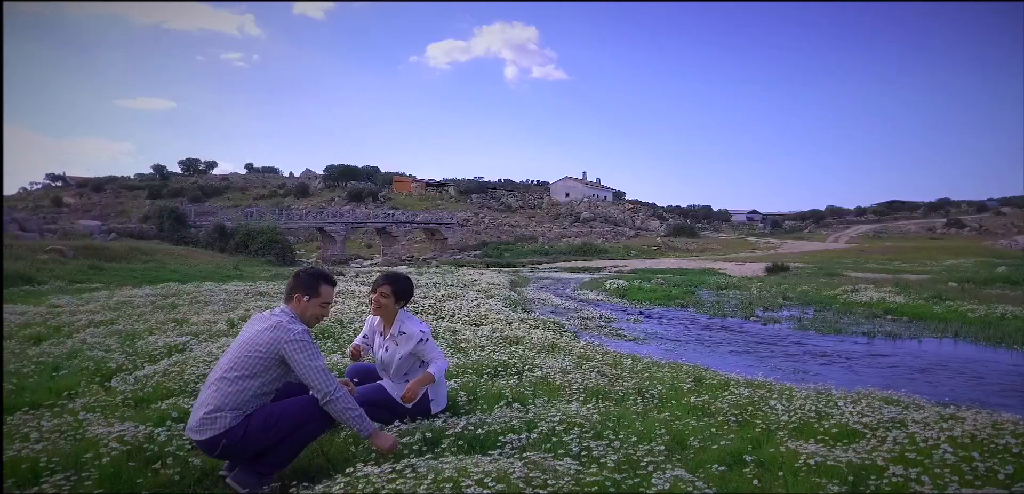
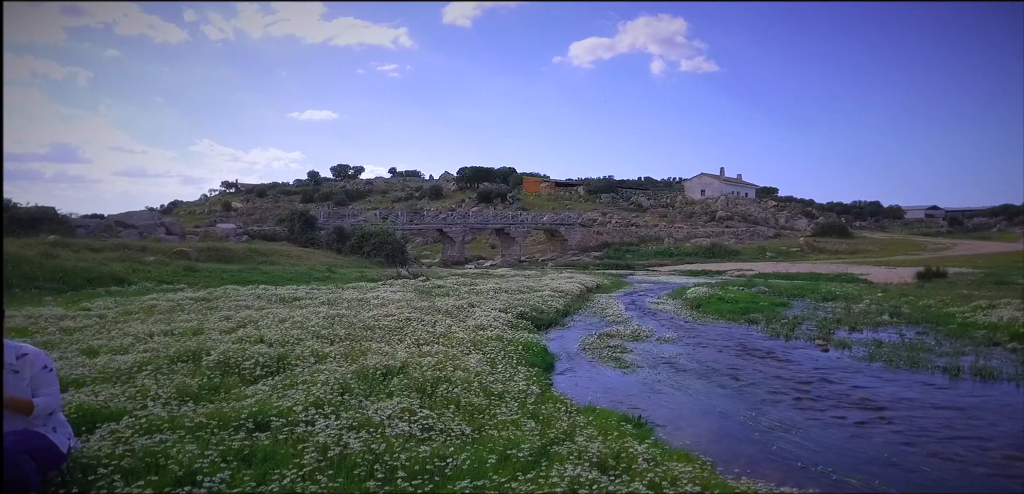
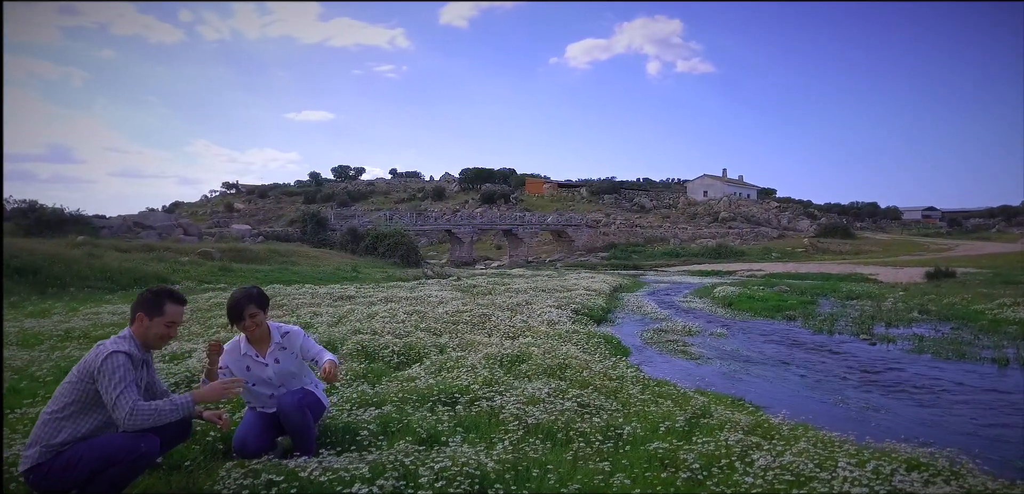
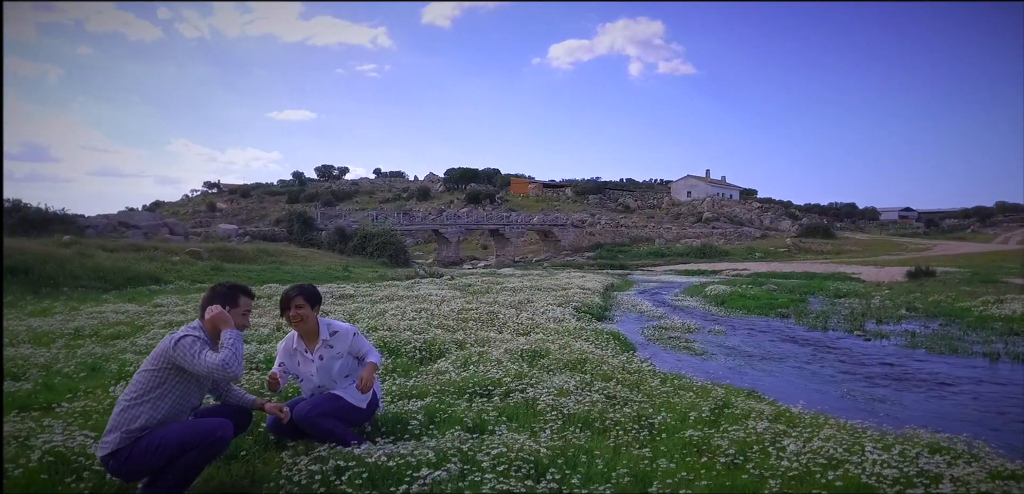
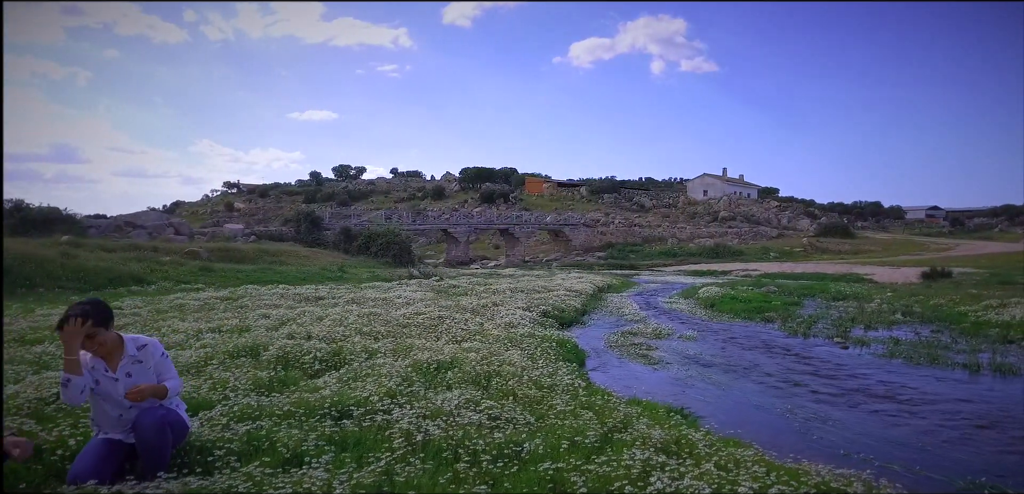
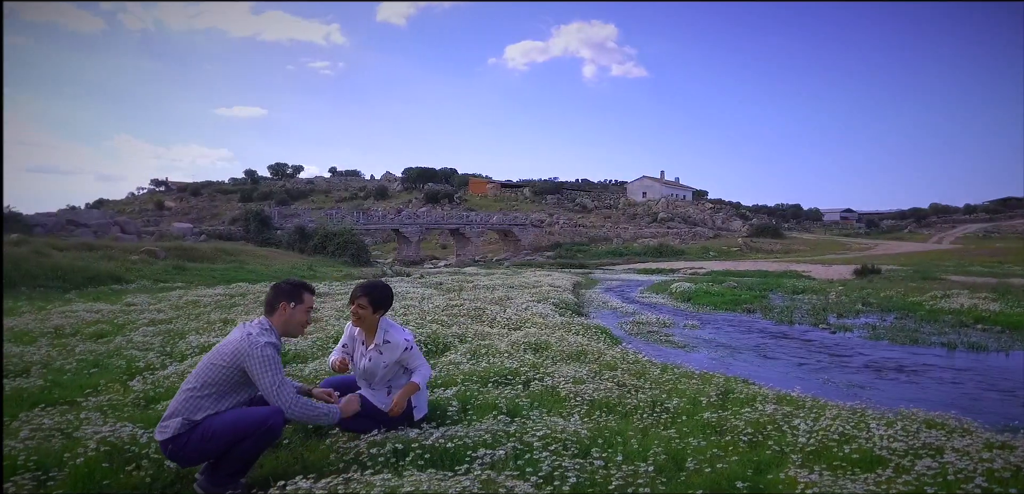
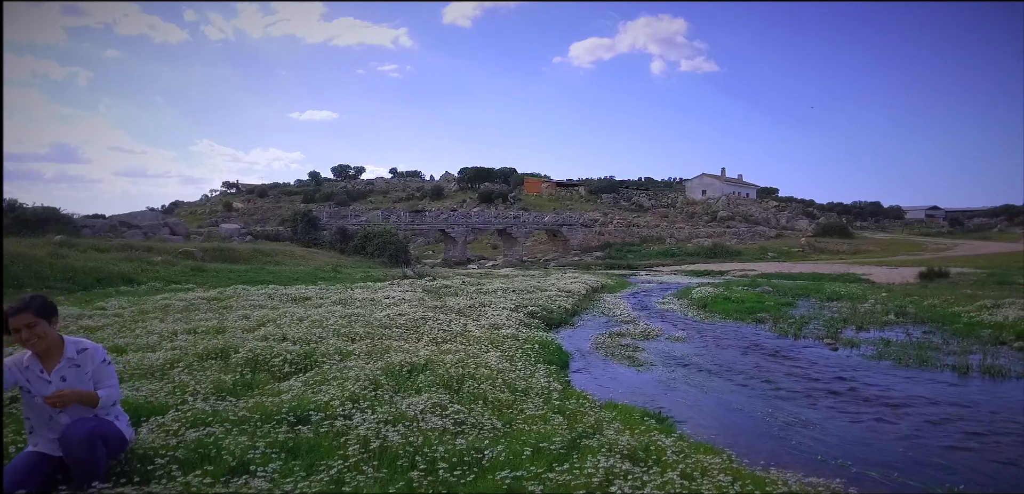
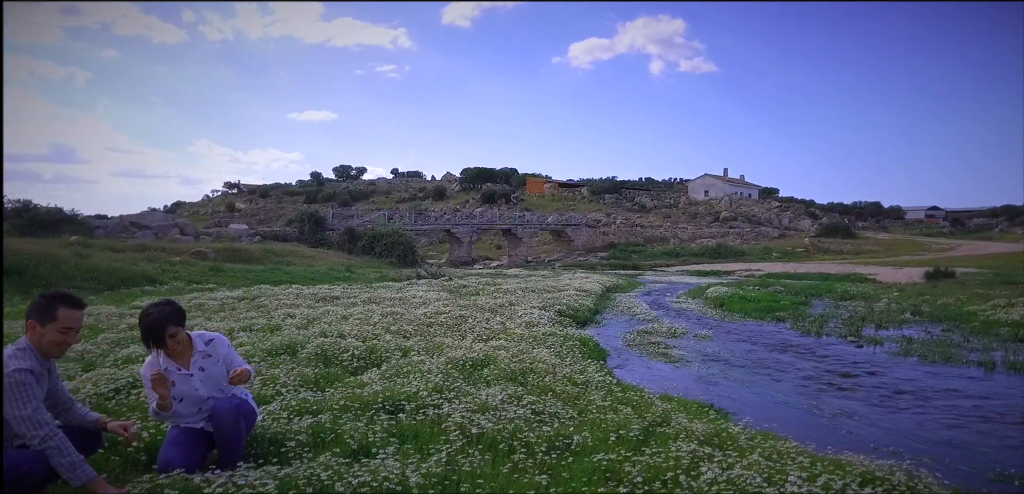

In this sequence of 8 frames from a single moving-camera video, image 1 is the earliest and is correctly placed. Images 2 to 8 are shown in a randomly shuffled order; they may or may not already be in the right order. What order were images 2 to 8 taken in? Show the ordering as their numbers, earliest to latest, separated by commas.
6, 4, 3, 8, 5, 7, 2
